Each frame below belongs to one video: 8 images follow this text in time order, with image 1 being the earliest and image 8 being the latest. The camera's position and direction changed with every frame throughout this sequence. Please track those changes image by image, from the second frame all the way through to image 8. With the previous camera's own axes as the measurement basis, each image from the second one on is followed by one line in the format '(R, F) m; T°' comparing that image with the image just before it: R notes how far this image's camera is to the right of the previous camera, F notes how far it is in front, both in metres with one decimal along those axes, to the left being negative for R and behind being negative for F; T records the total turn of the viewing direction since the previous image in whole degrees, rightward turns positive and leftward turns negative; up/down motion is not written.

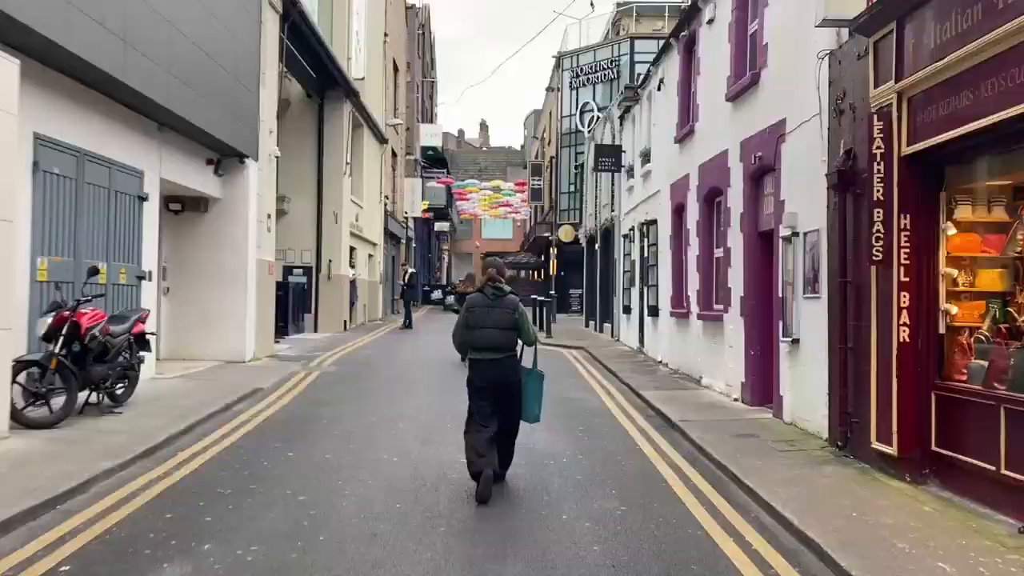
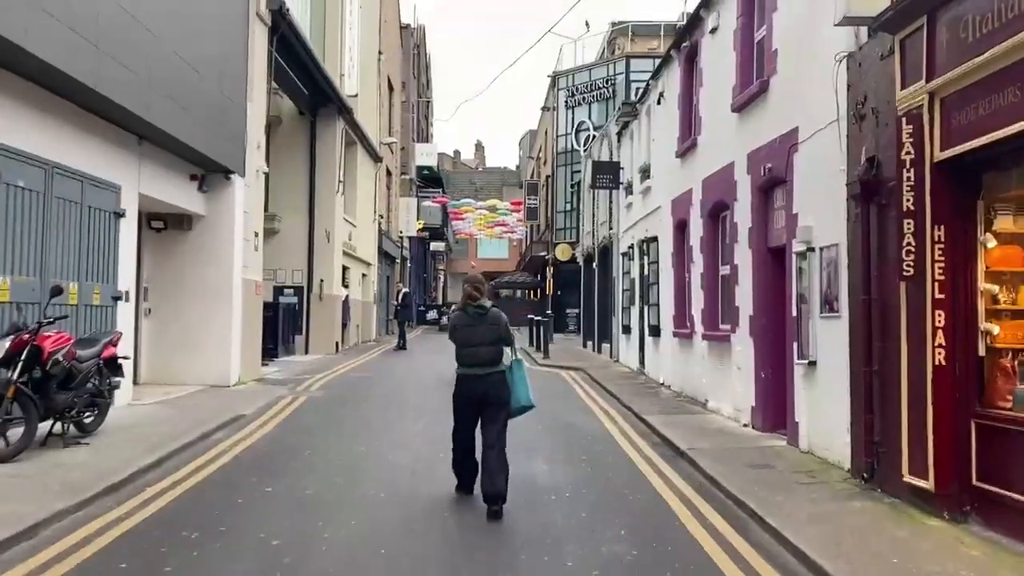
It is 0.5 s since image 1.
(0.0, +0.6) m; 0°
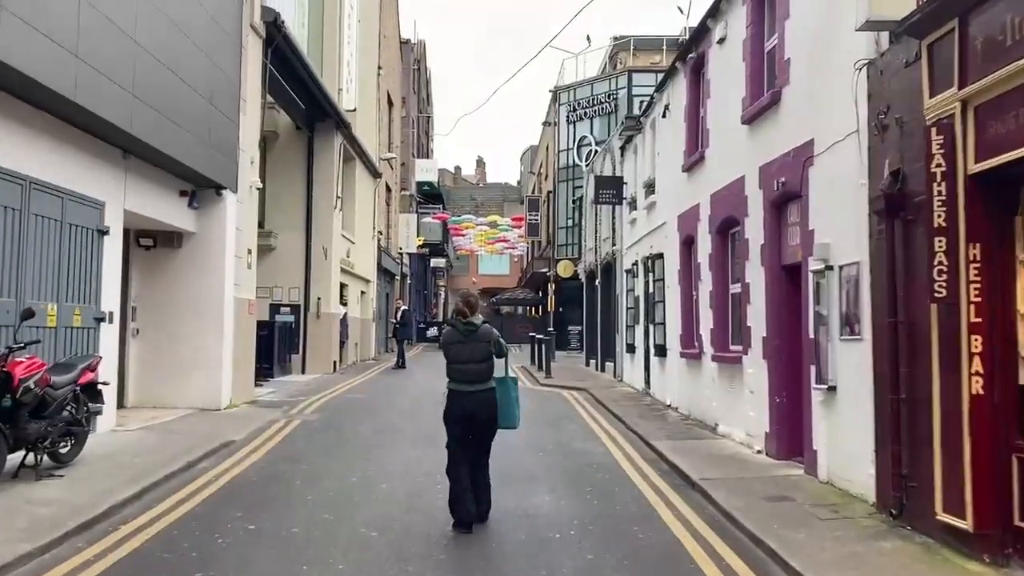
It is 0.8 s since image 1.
(0.0, +0.5) m; 0°
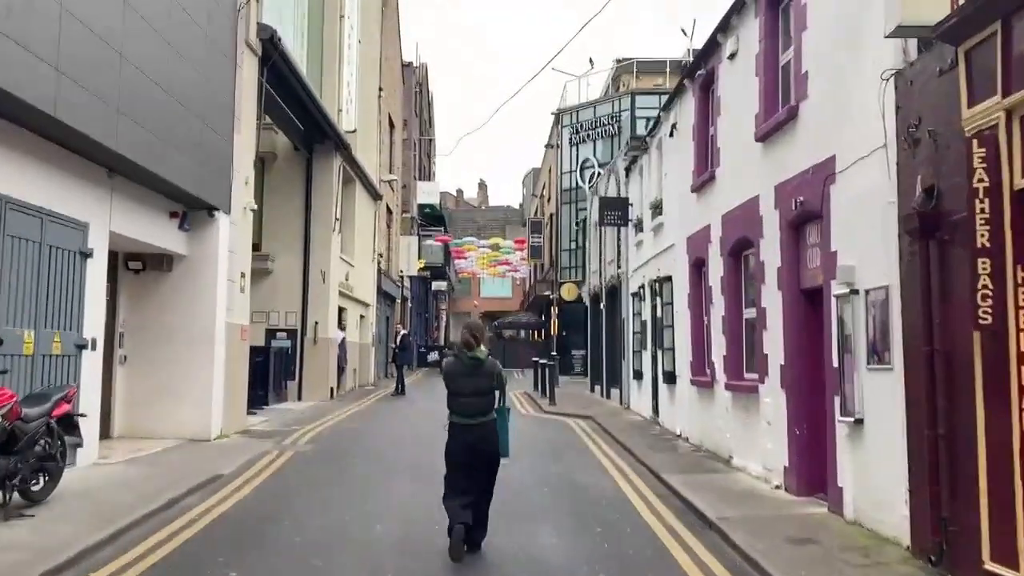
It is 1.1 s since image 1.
(0.0, +0.5) m; 0°
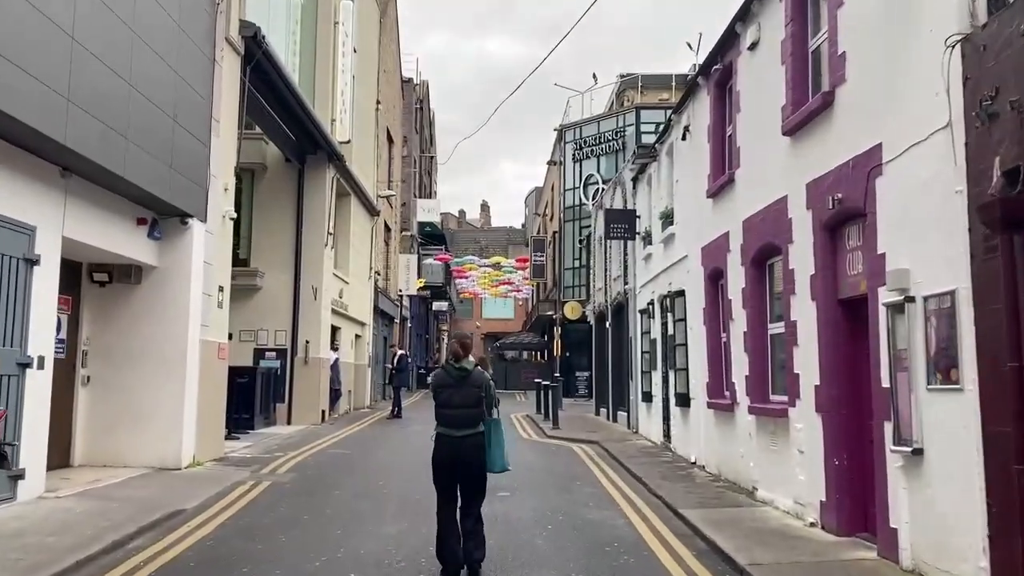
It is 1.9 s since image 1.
(0.0, +1.1) m; 0°
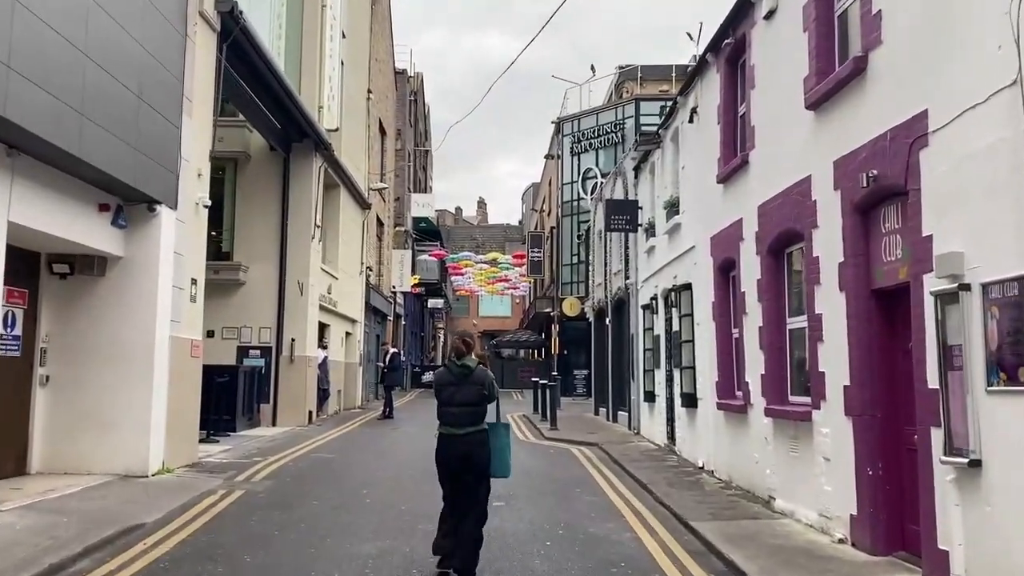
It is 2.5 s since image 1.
(0.0, +0.9) m; 0°
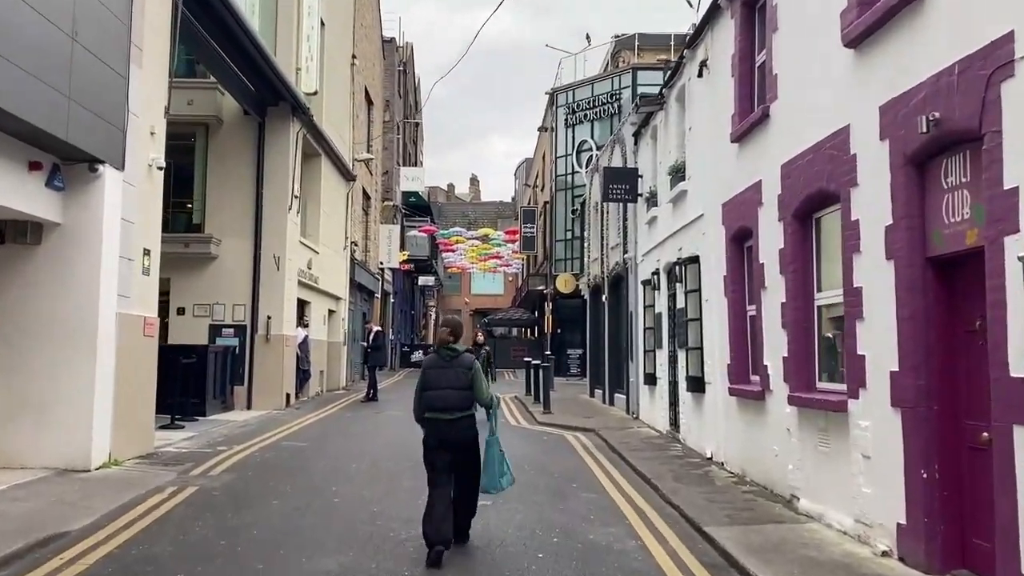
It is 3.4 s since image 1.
(+0.1, +1.2) m; 0°
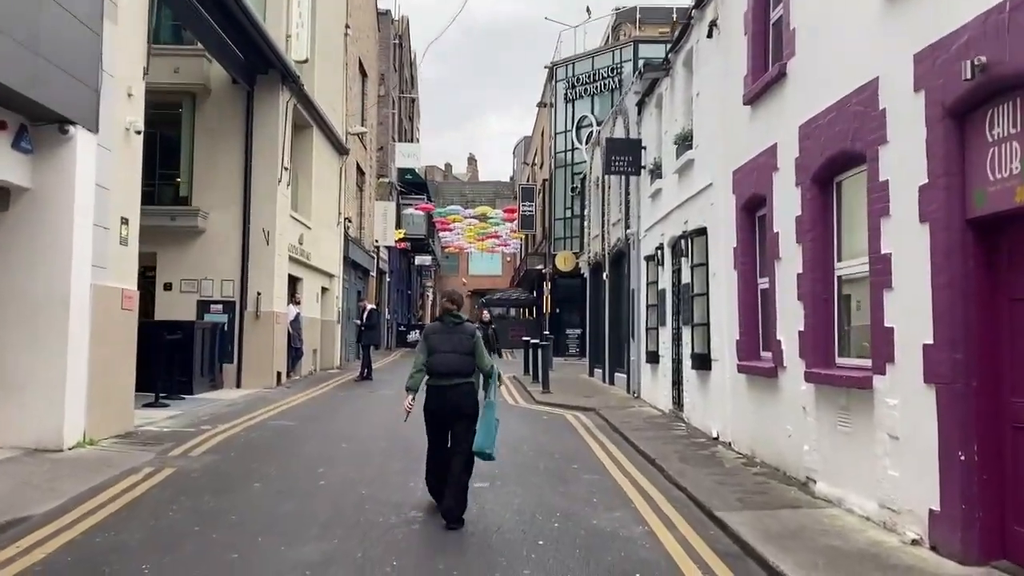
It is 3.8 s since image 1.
(0.0, +0.6) m; 0°
